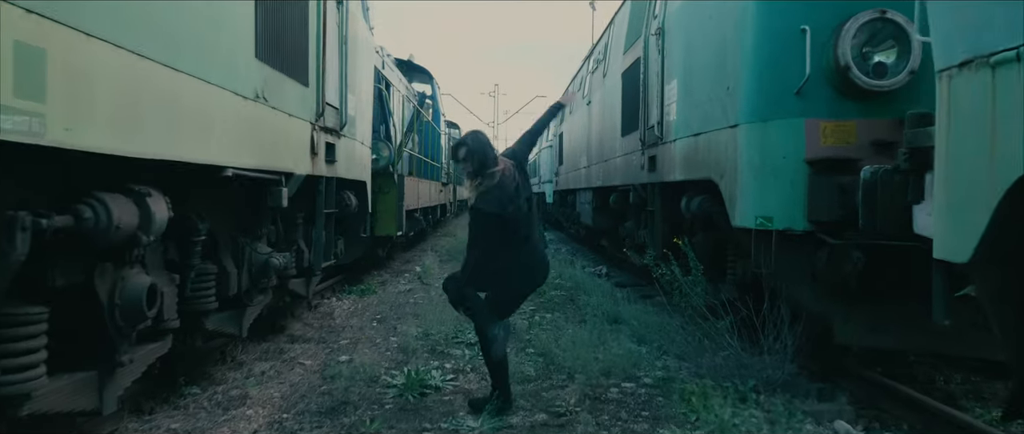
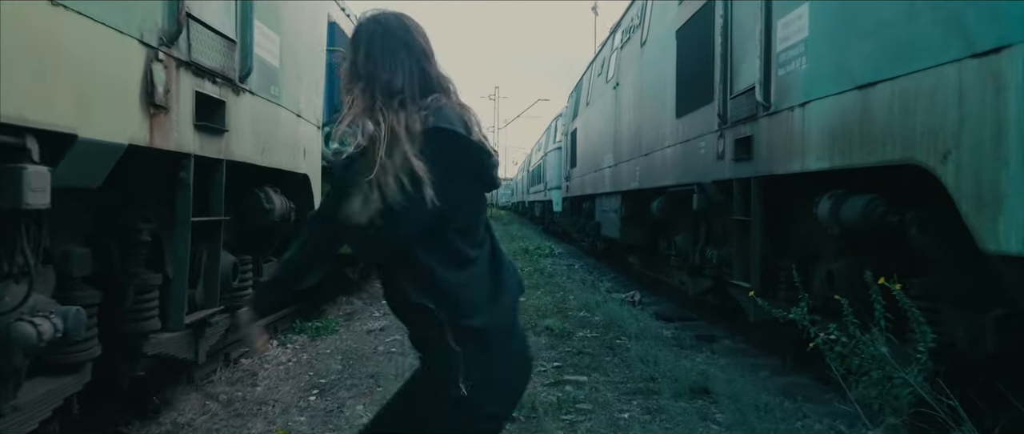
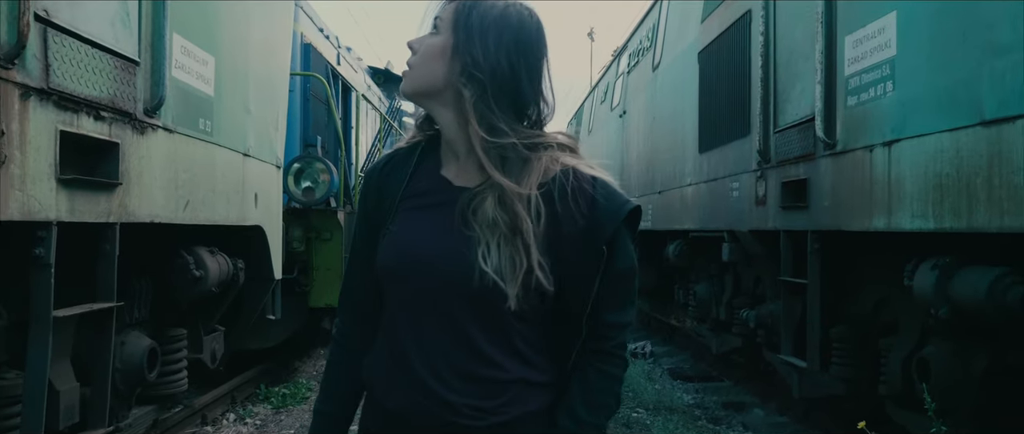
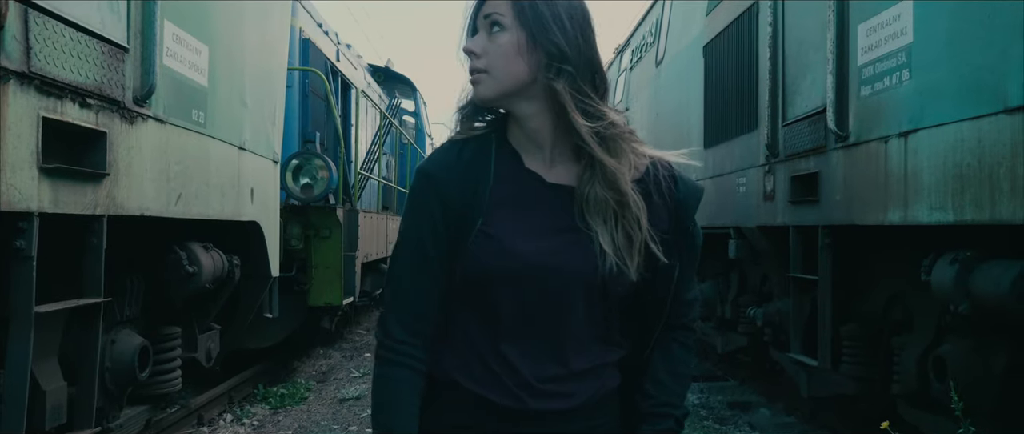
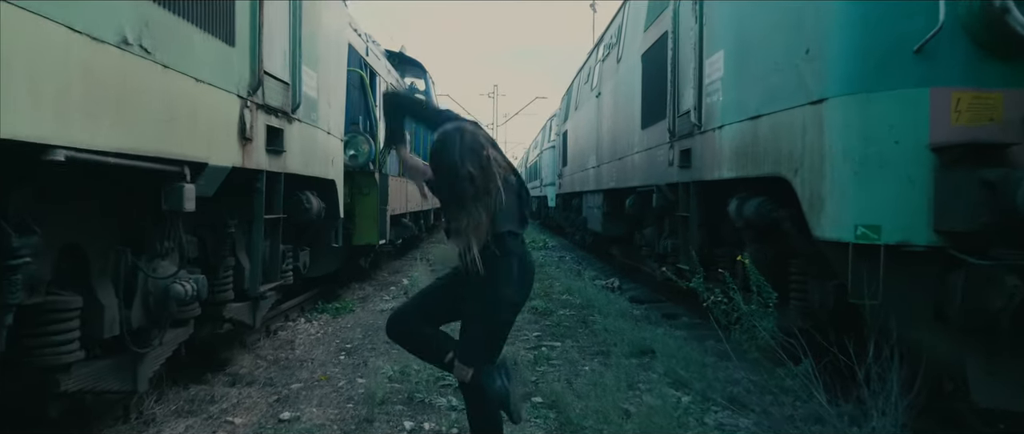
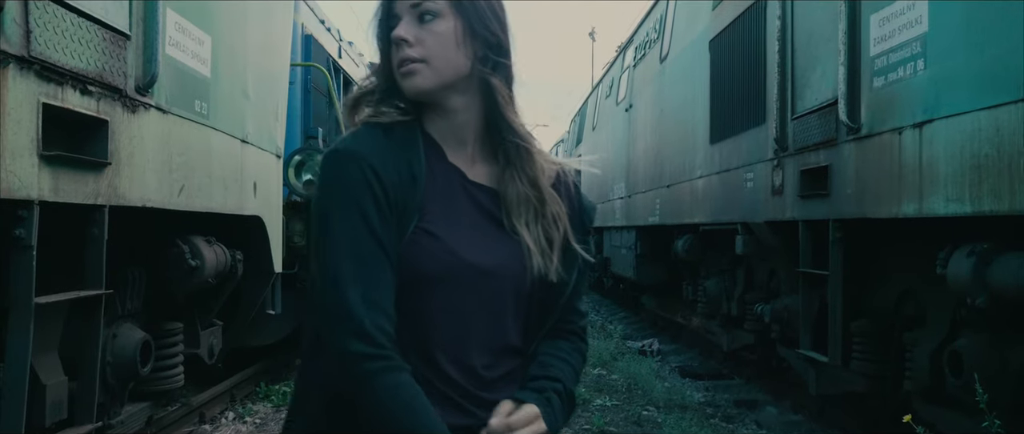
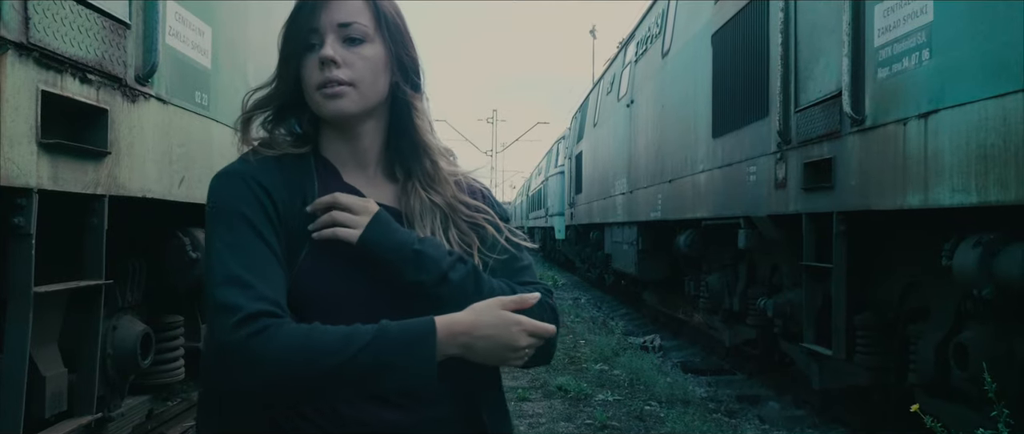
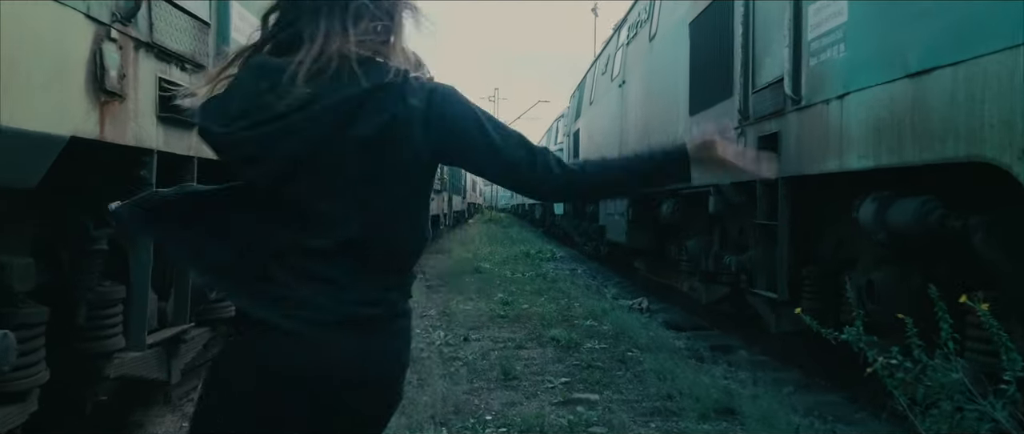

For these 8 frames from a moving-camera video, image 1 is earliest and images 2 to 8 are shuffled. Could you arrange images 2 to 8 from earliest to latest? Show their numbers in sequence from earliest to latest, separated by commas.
5, 2, 8, 7, 6, 4, 3
